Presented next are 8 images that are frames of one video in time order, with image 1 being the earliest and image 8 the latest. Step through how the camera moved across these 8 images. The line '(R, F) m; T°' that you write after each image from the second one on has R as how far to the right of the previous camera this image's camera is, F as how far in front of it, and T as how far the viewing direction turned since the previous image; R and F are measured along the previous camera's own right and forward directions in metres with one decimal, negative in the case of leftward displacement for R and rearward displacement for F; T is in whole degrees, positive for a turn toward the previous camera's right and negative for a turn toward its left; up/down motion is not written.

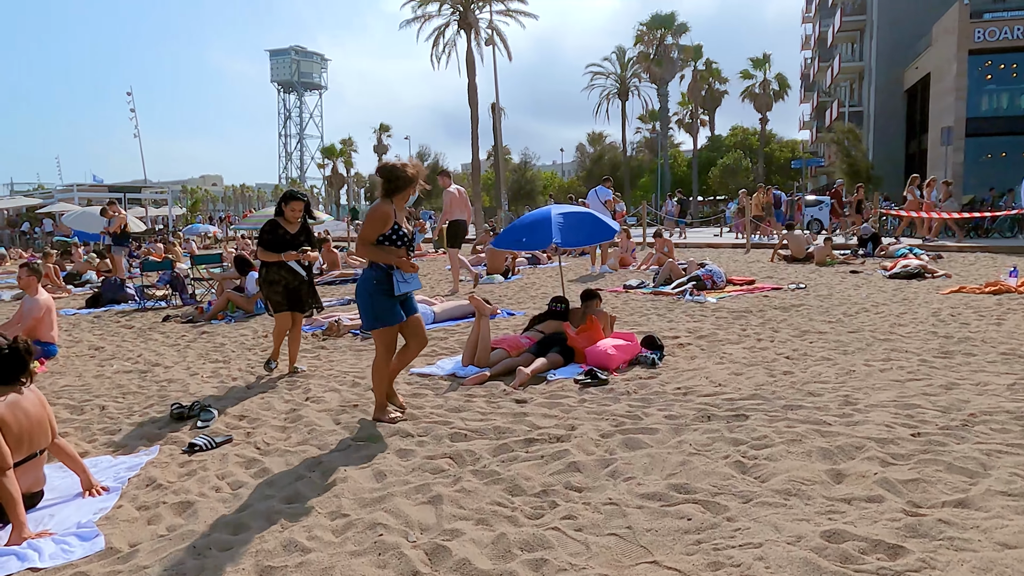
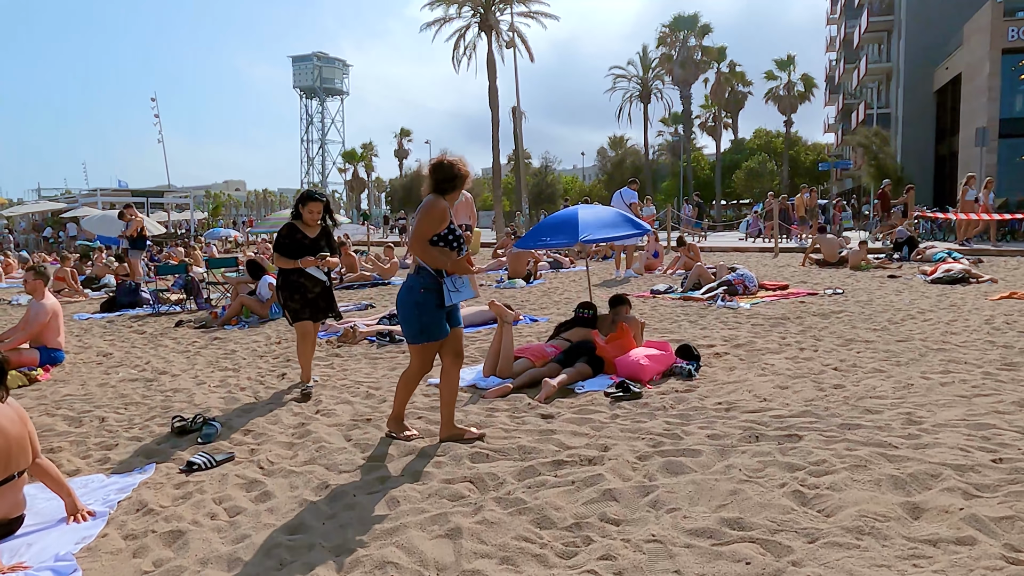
(0.0, +0.4) m; -2°
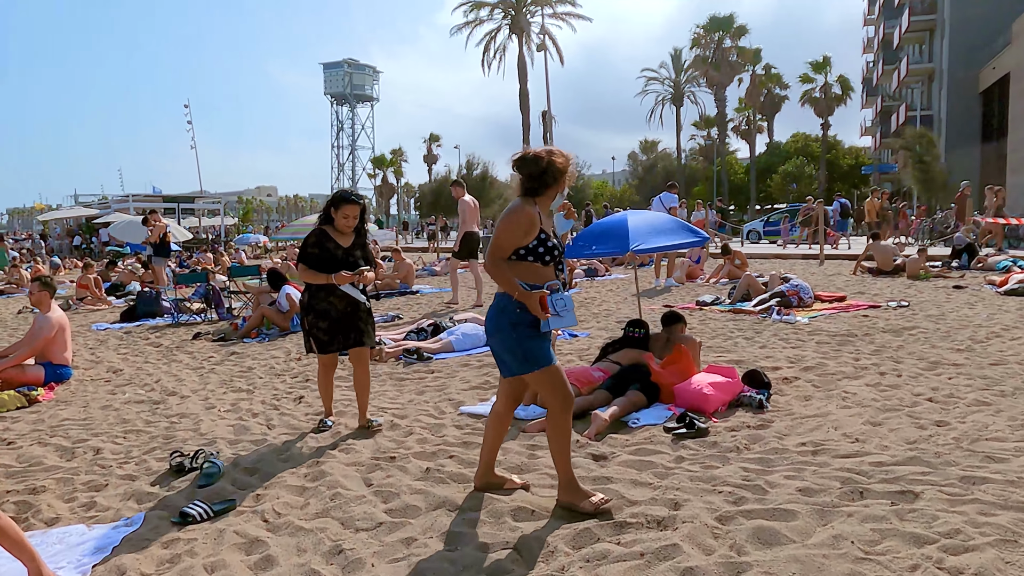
(-0.1, +0.6) m; -2°
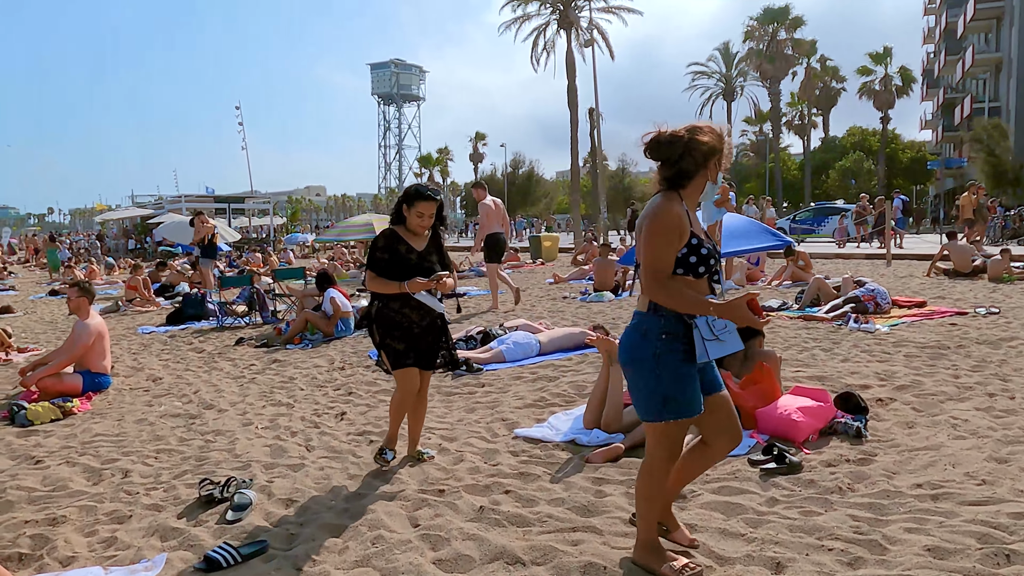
(-0.1, +0.4) m; -3°
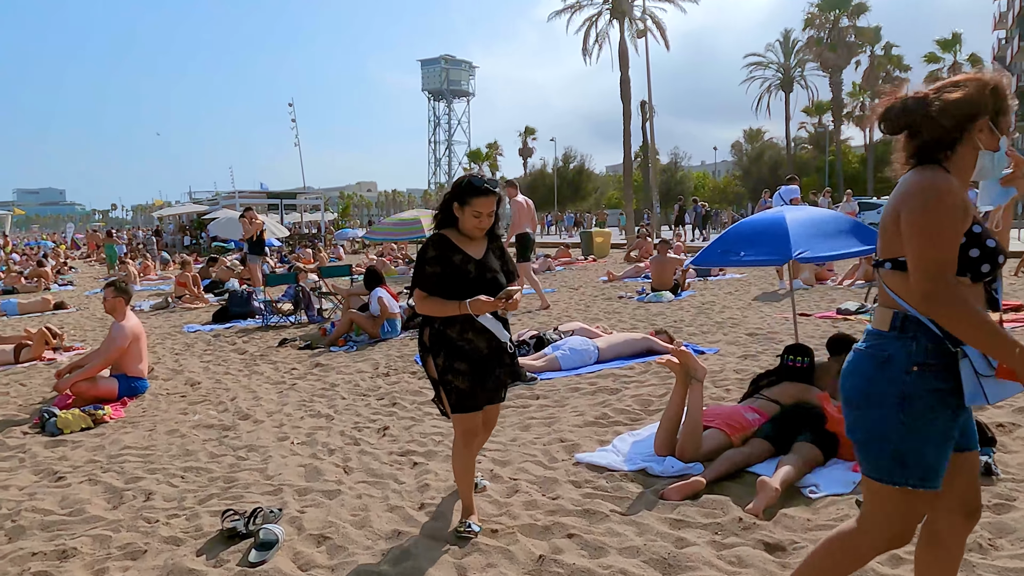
(-0.1, +0.5) m; -4°
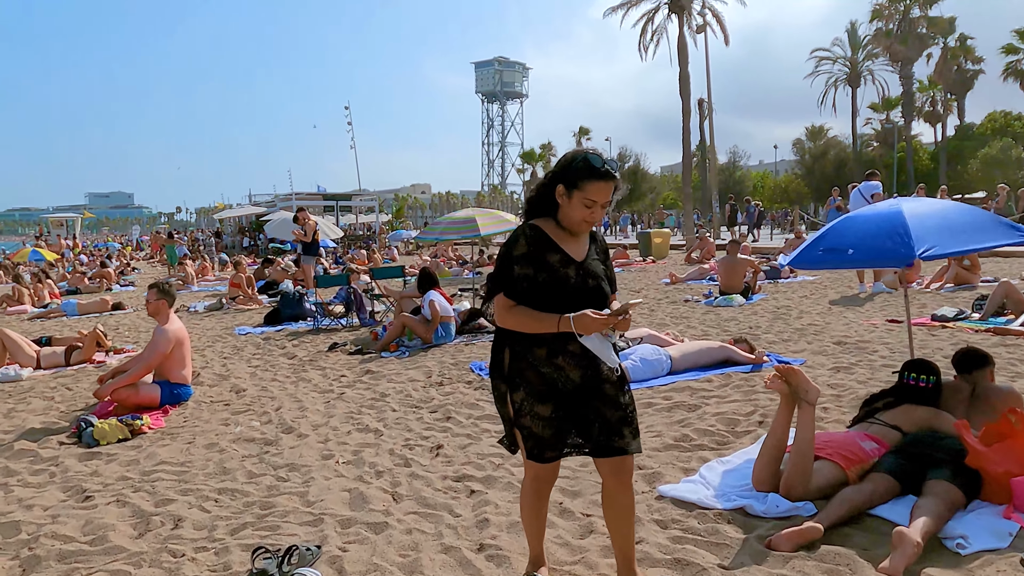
(-0.1, +0.5) m; -4°
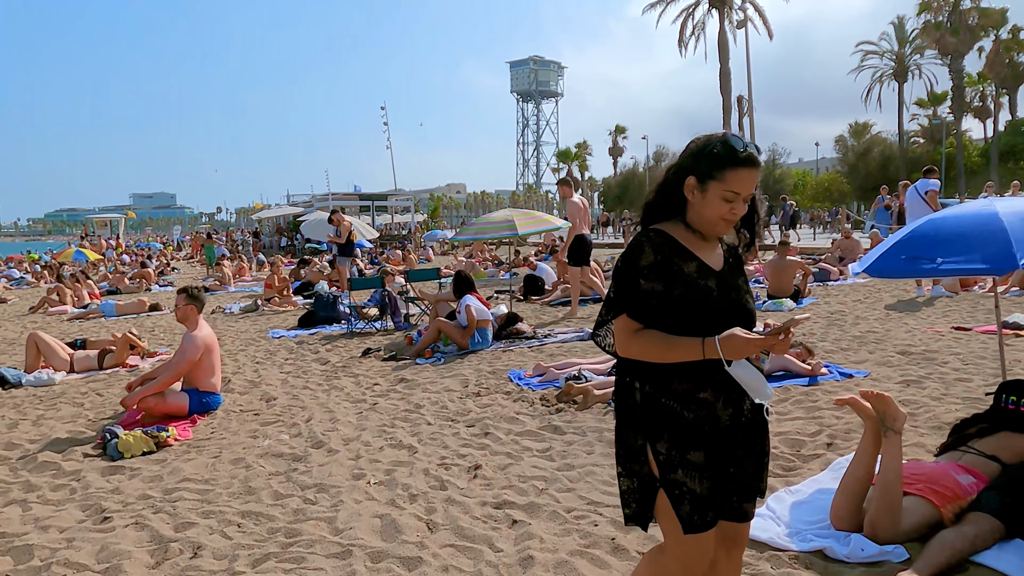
(0.0, +0.3) m; -3°
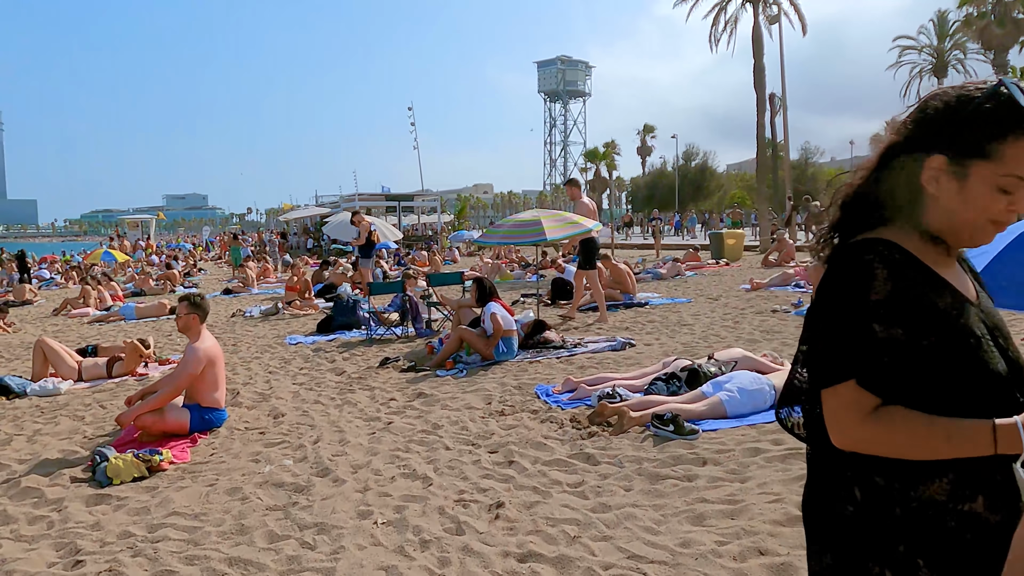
(0.0, +0.5) m; -2°
